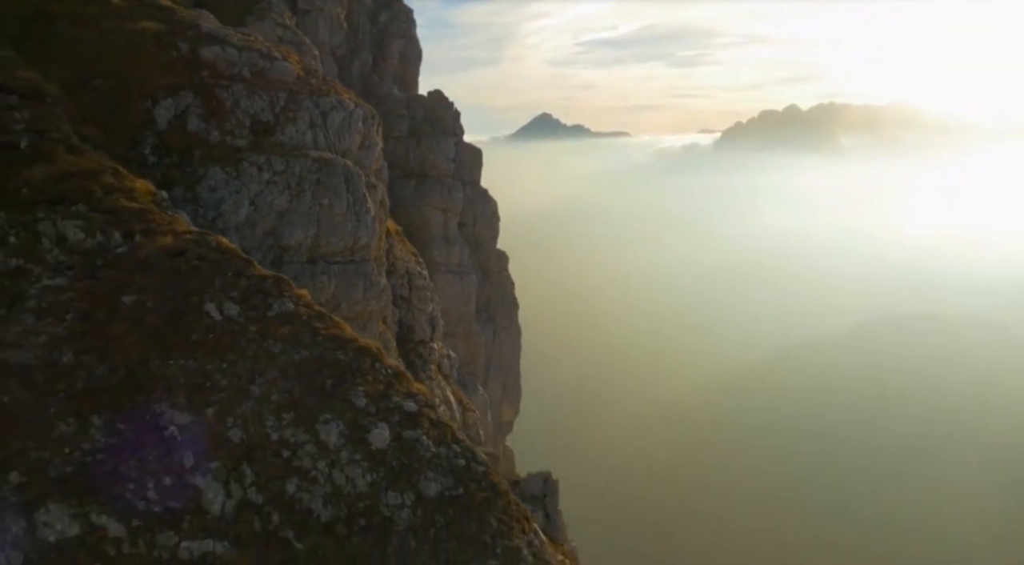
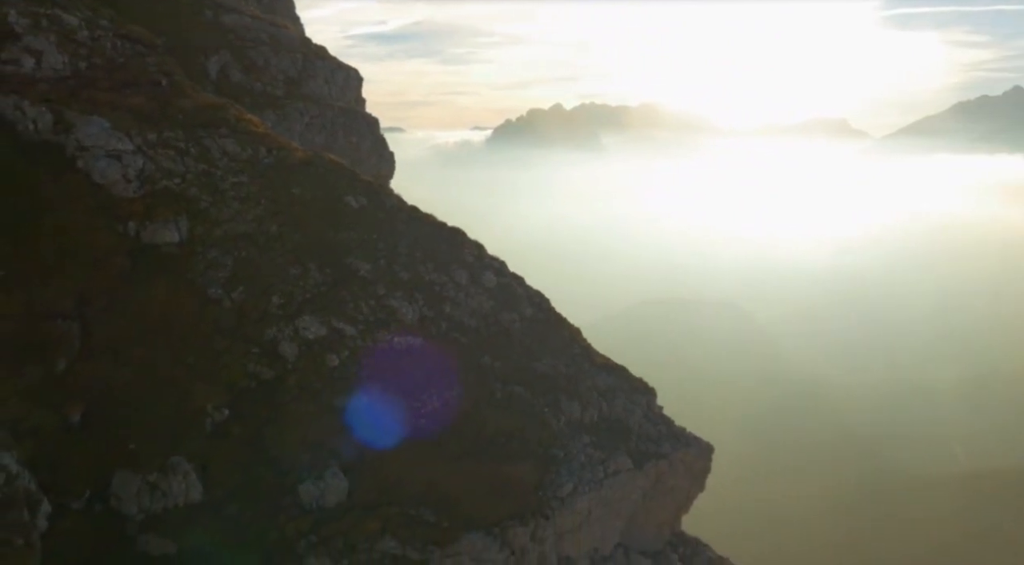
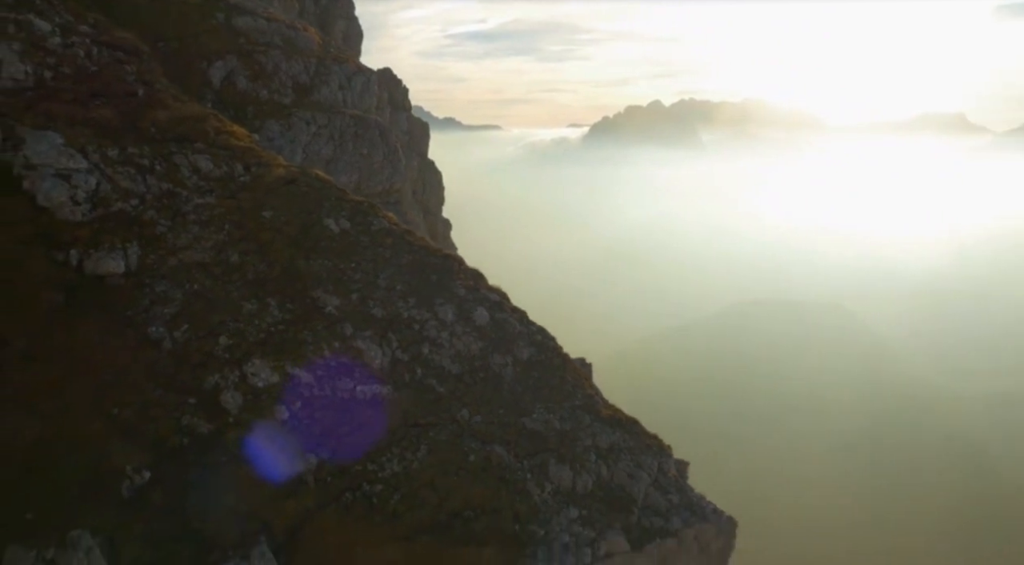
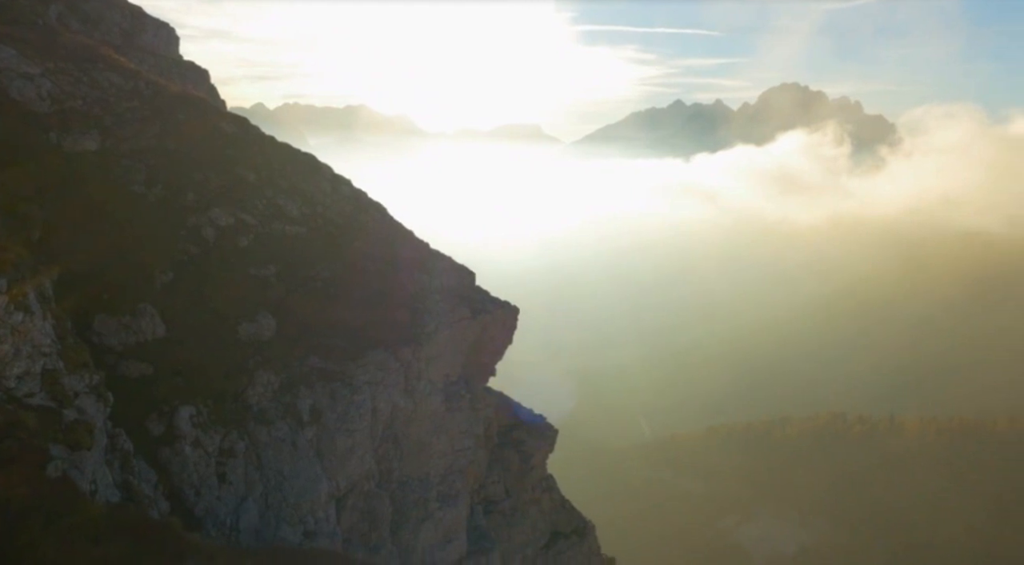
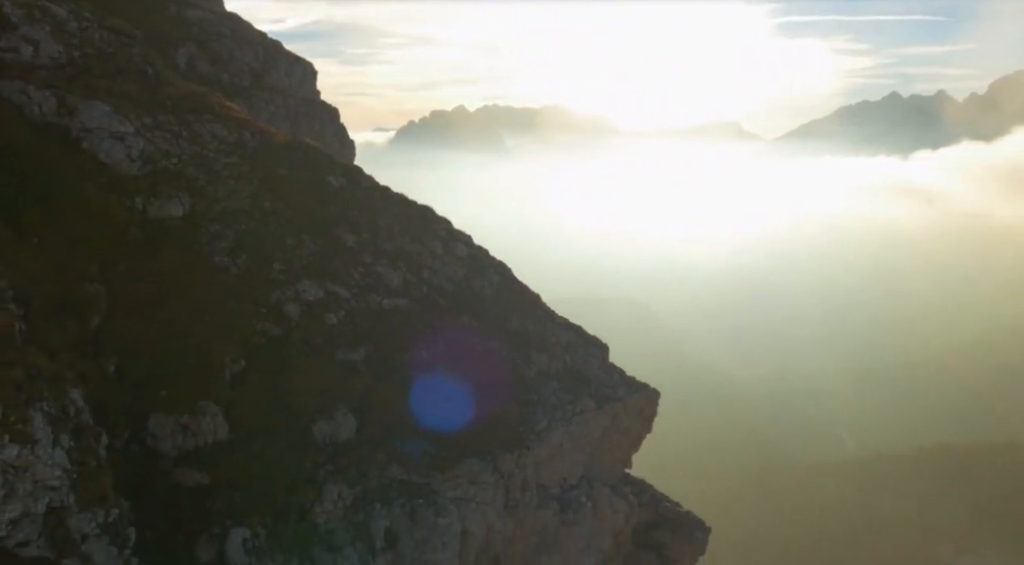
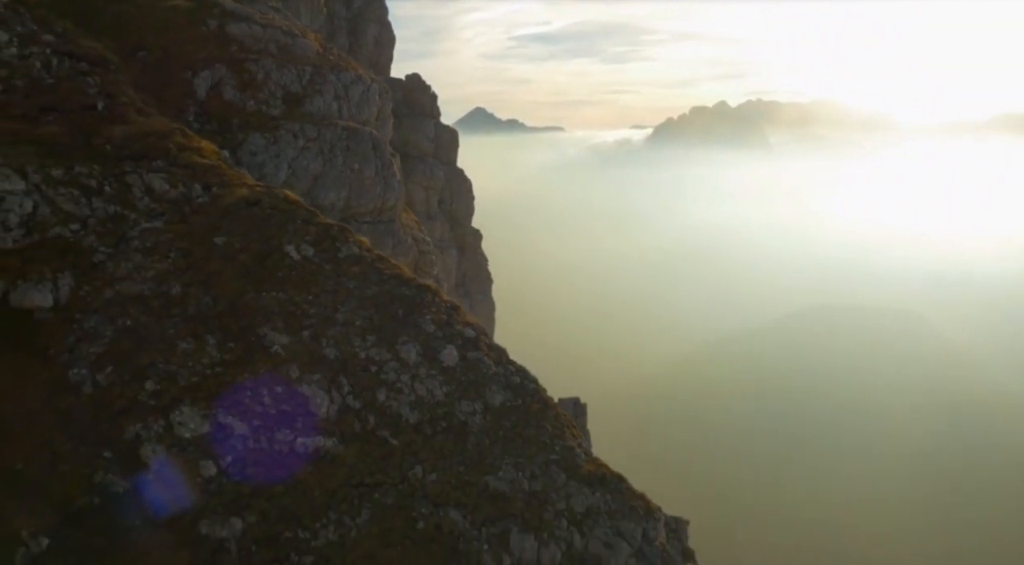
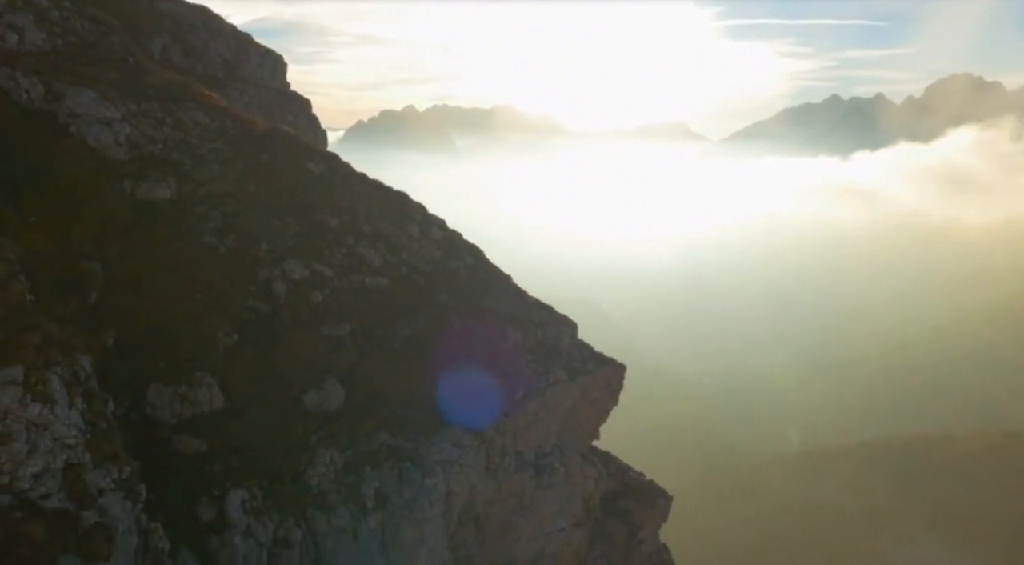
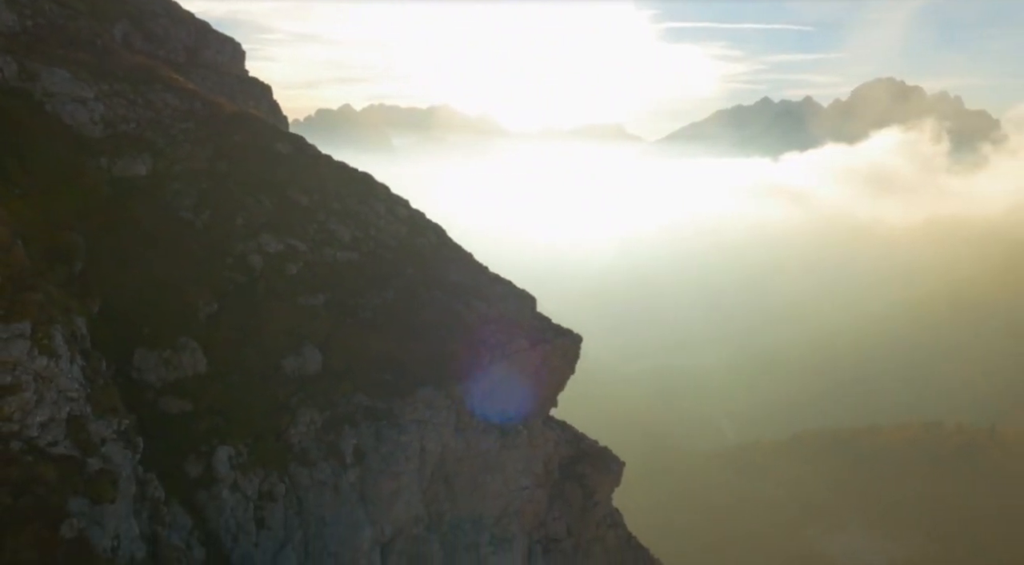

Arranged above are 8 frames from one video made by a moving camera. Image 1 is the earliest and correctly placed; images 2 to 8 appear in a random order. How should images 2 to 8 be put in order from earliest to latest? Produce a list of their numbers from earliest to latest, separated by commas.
6, 3, 2, 5, 7, 8, 4
